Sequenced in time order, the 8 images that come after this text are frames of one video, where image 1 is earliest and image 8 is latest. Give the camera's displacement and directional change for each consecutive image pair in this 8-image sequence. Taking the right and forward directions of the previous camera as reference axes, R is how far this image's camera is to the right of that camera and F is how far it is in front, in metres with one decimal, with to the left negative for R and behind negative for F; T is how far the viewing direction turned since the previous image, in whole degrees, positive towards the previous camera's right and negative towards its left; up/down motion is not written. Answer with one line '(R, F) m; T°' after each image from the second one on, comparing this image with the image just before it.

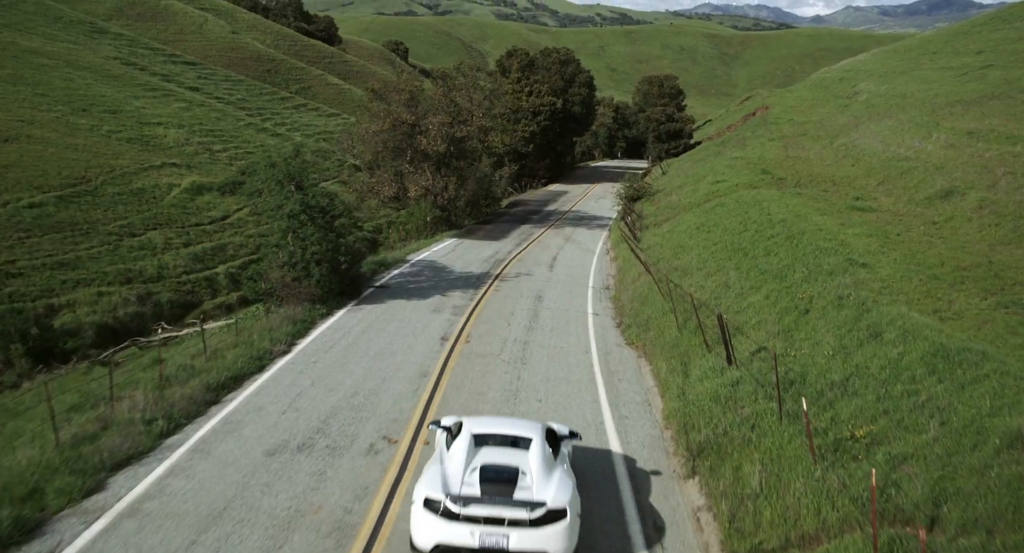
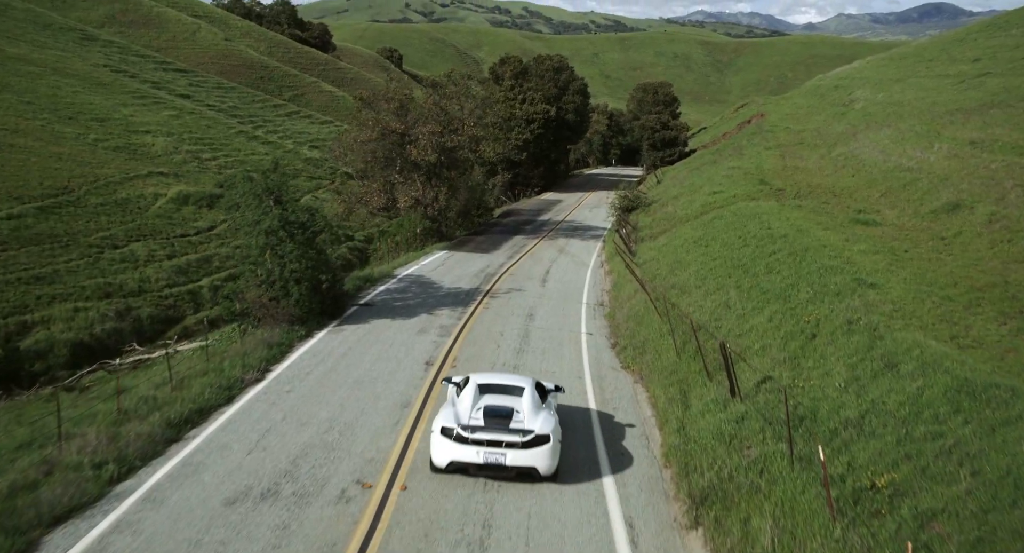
(+0.1, +0.8) m; 0°
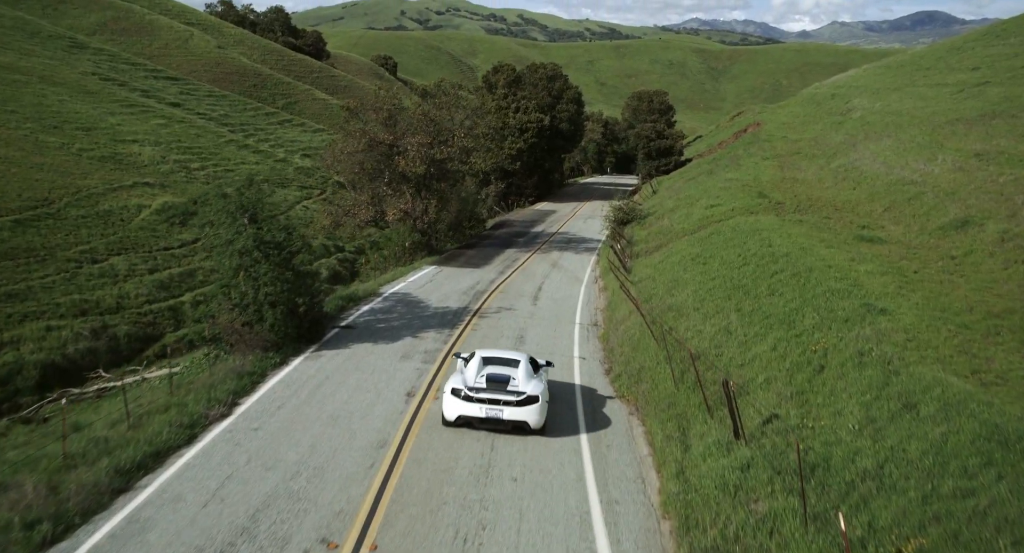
(+0.2, +0.9) m; 0°
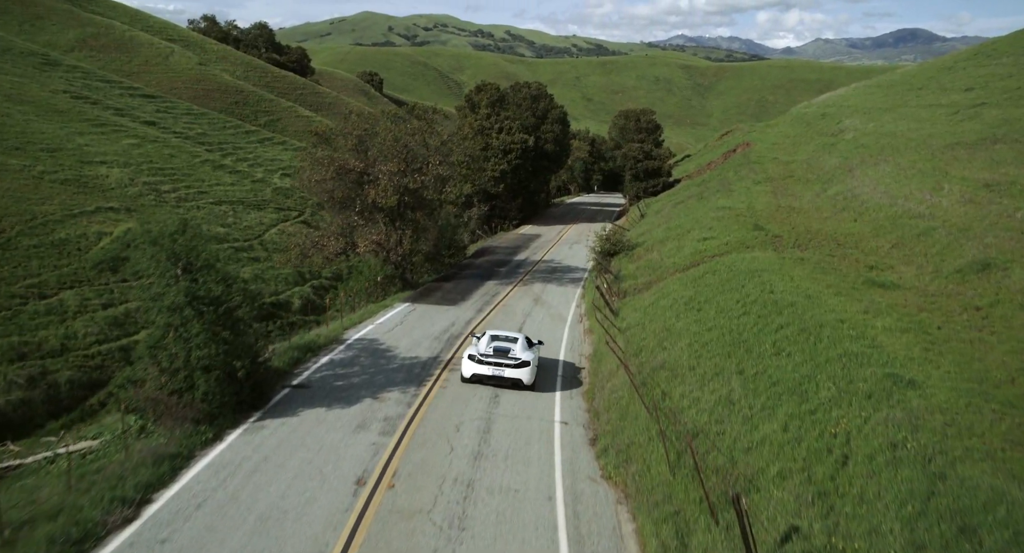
(+0.3, +1.9) m; +1°
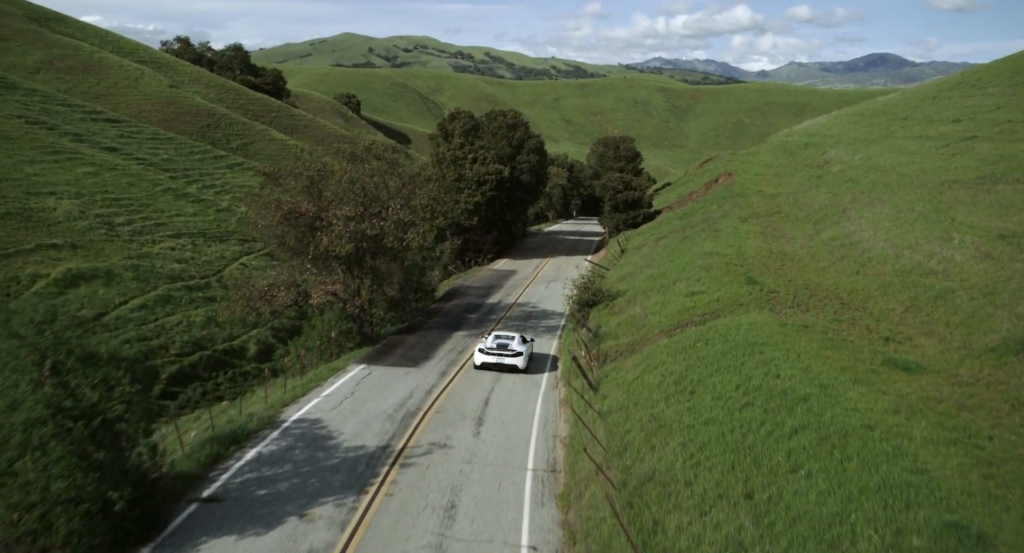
(+0.4, +2.5) m; +2°
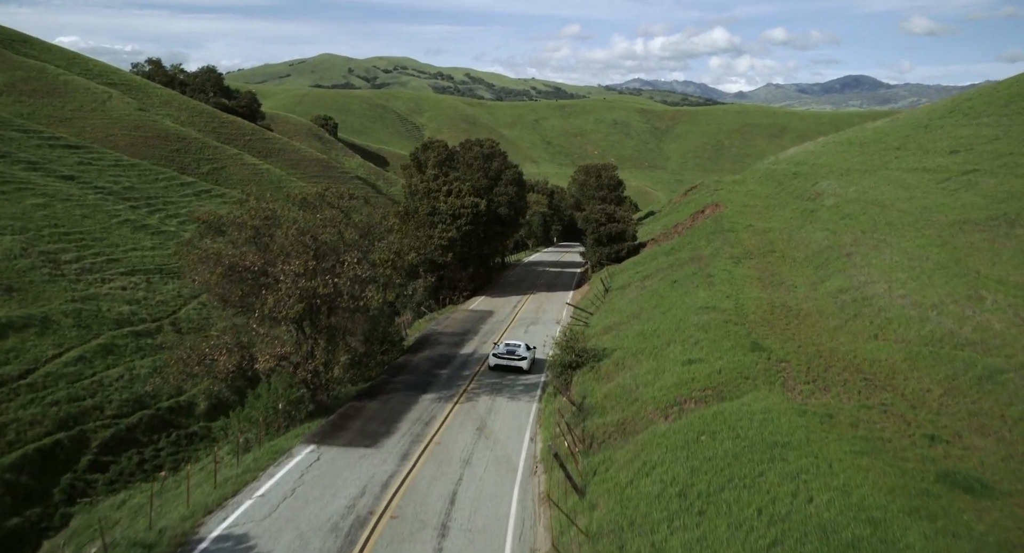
(+0.3, +2.9) m; +1°
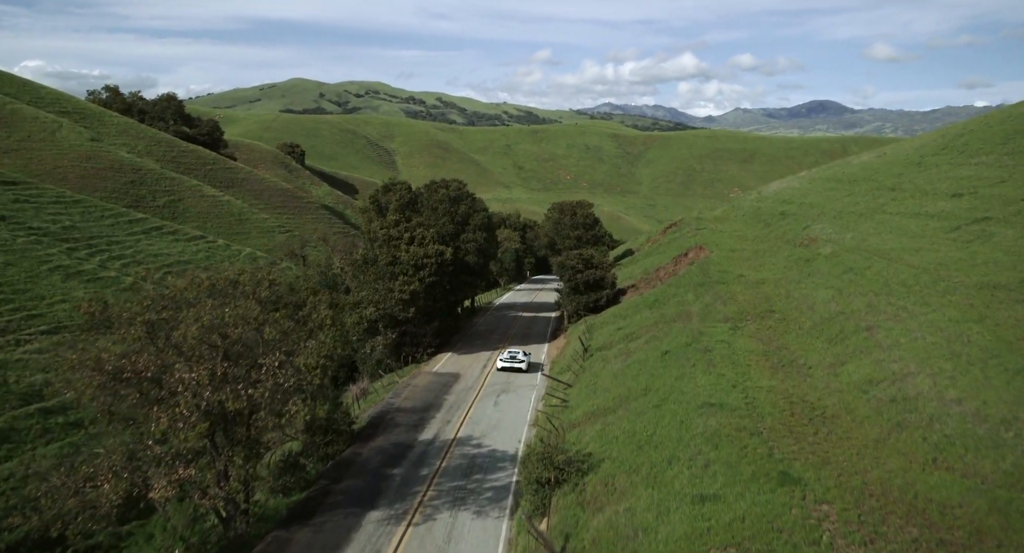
(+0.3, +4.3) m; +2°
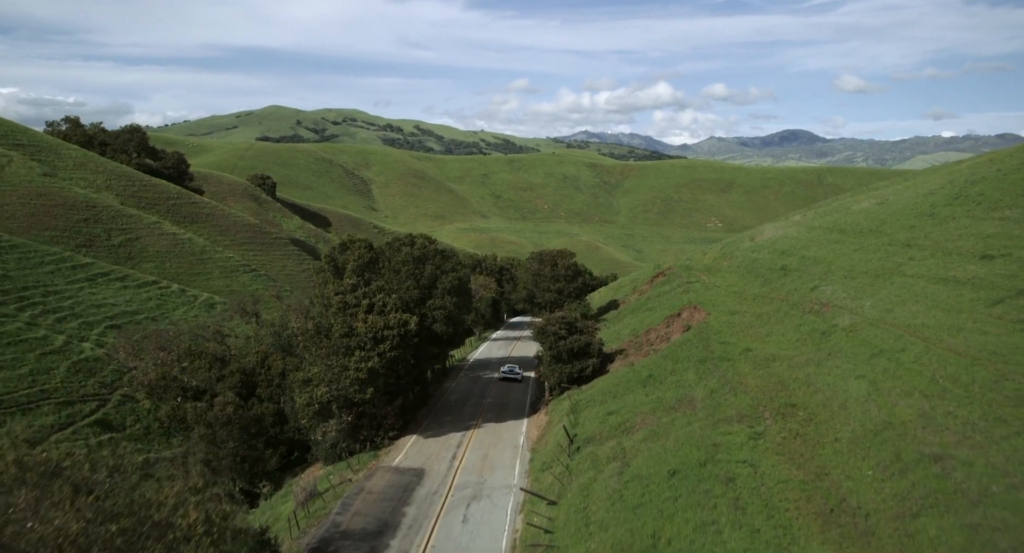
(+0.2, +5.5) m; +2°
